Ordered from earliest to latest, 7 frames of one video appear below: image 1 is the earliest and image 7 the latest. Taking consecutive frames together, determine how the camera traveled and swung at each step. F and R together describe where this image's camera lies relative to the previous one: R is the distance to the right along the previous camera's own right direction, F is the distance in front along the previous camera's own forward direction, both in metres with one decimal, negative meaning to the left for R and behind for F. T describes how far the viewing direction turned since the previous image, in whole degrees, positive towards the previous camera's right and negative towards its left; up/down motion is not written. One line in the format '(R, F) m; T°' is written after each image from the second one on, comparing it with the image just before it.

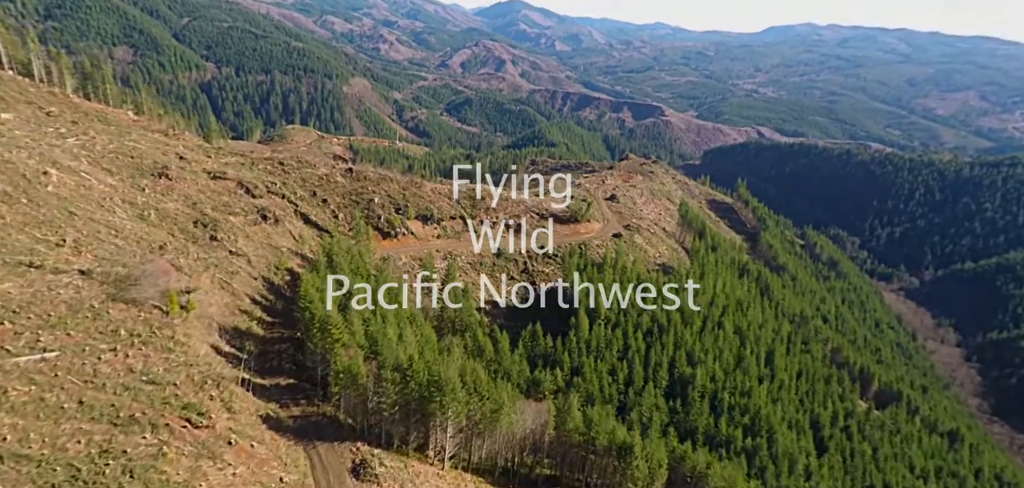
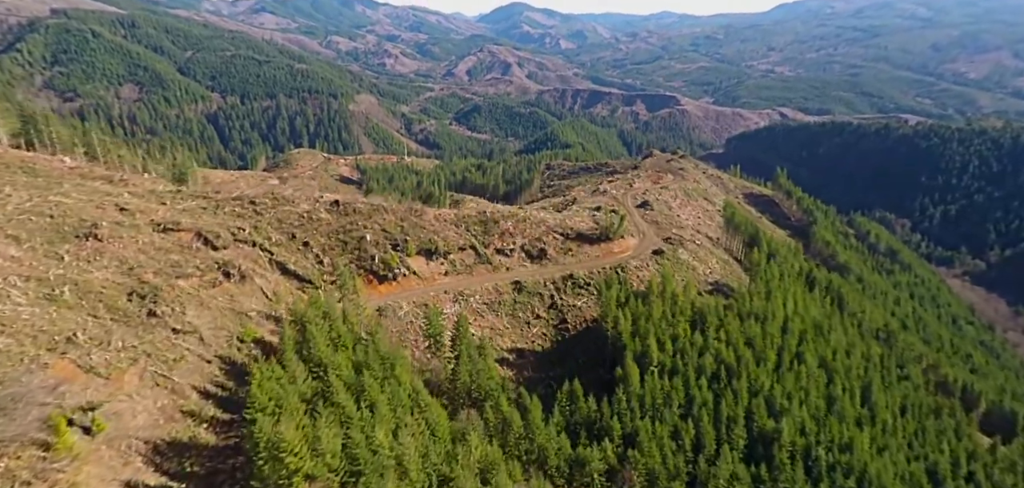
(+0.1, +10.4) m; -2°
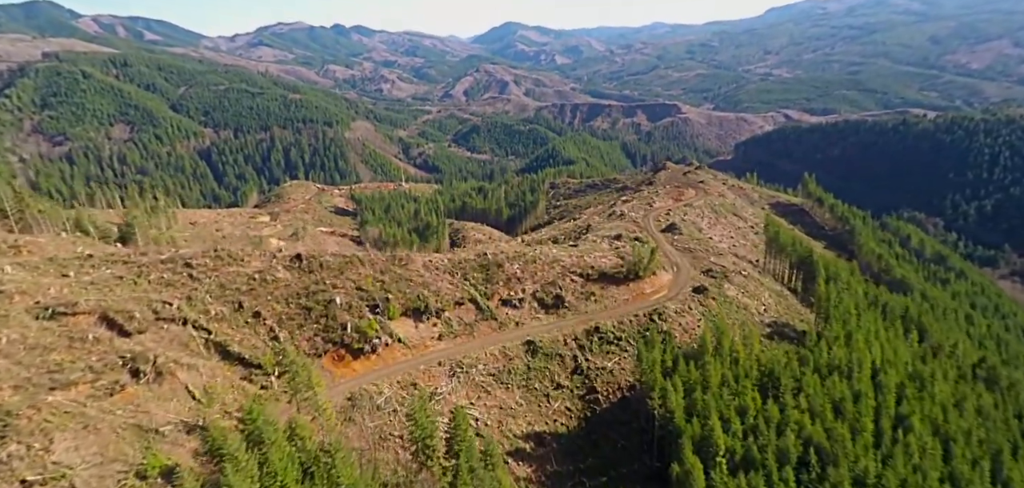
(0.0, +10.9) m; -1°
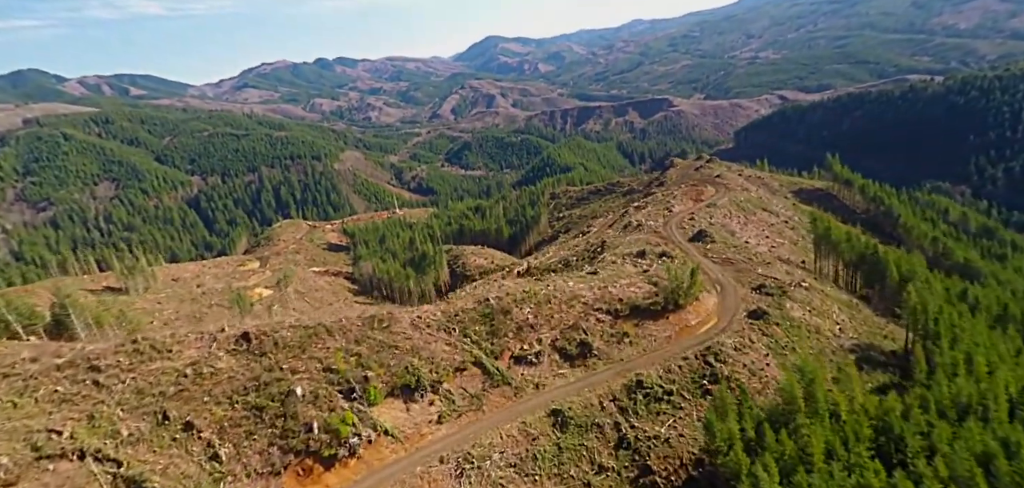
(0.0, +9.6) m; 0°
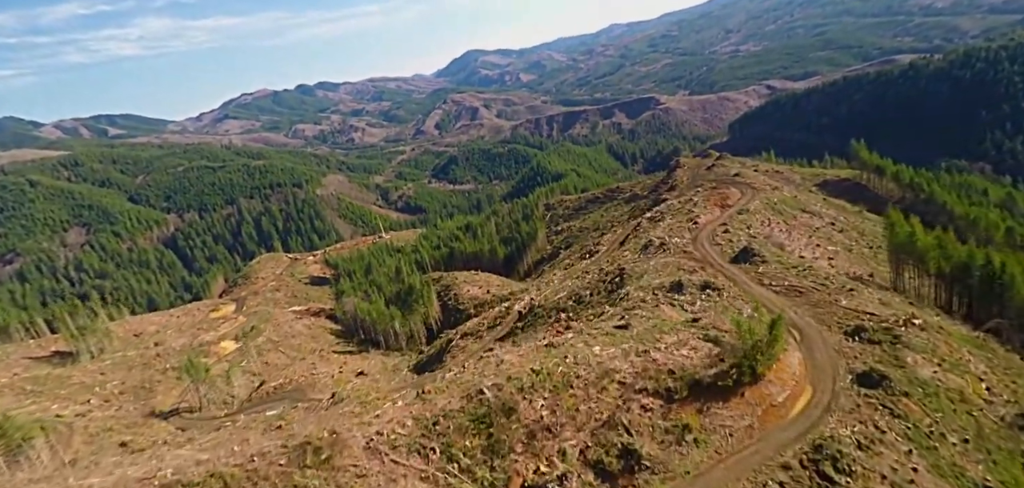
(+0.1, +12.6) m; 0°
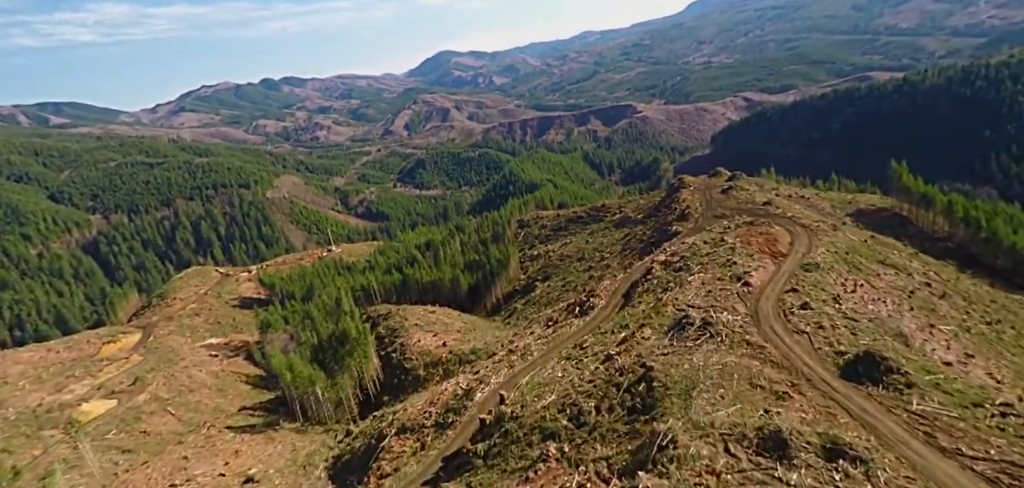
(+0.4, +20.8) m; +3°
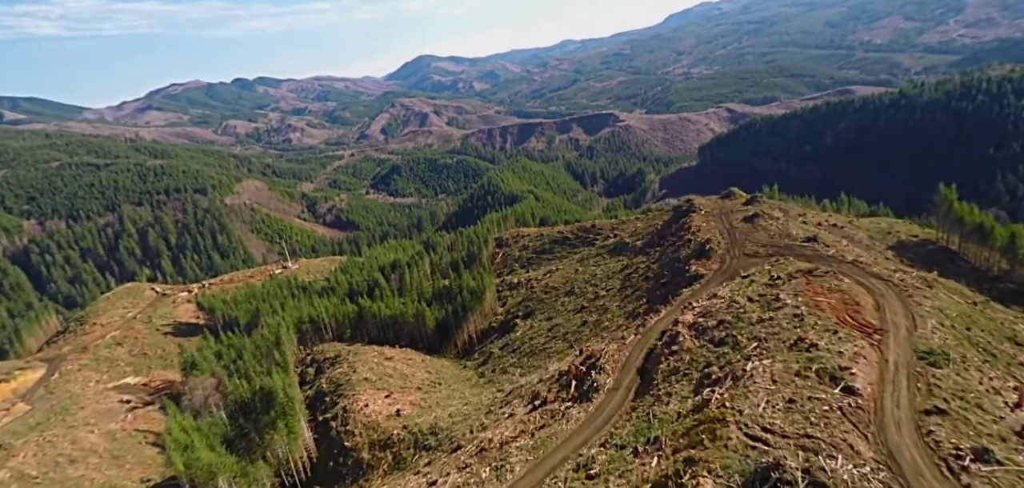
(+0.3, +15.7) m; +2°
